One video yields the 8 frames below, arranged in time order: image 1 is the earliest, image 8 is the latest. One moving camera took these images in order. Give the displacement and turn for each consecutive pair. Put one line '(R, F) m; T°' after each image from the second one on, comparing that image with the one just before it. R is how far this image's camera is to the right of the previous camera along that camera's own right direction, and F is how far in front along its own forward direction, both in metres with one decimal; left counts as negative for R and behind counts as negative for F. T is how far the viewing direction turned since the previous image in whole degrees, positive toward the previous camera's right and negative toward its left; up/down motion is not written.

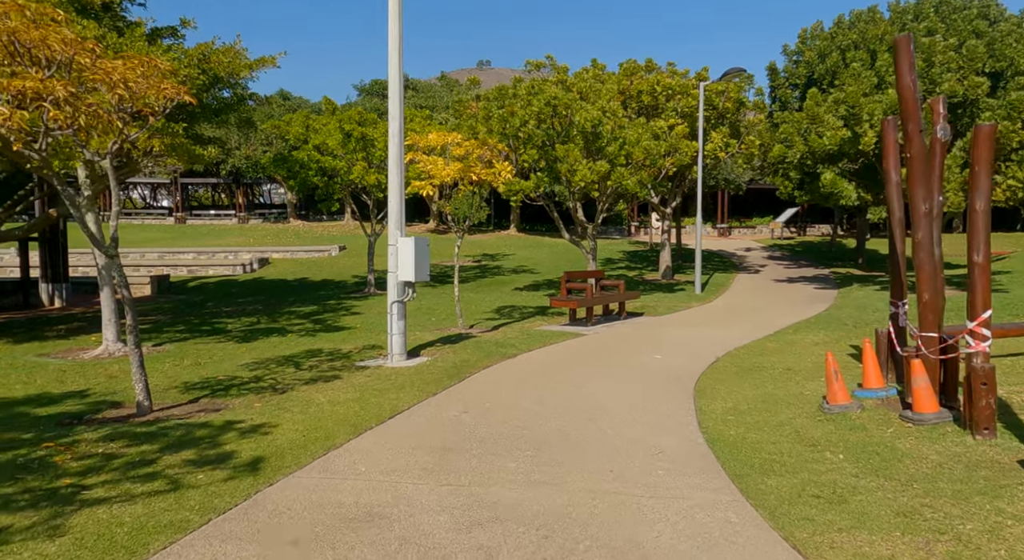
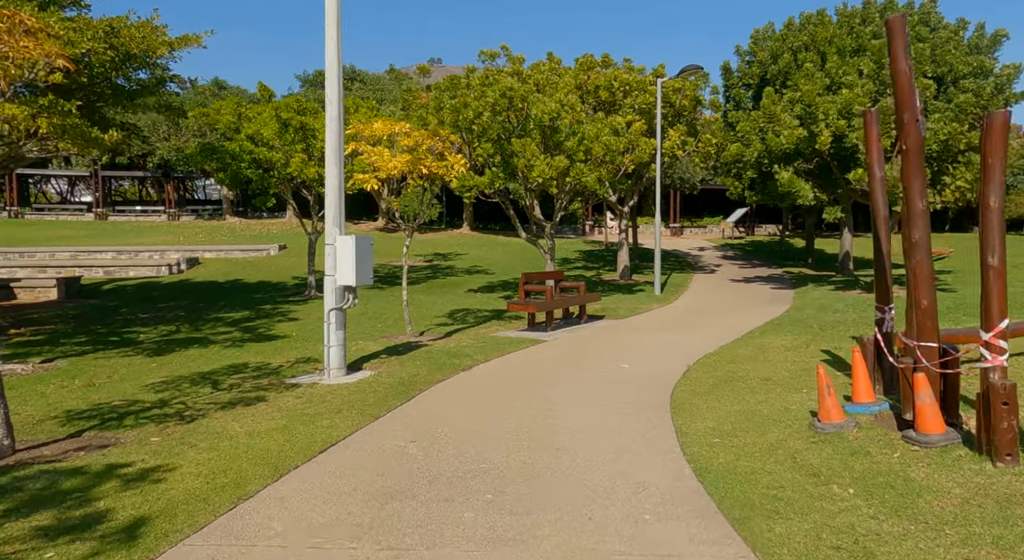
(0.0, +0.9) m; +4°
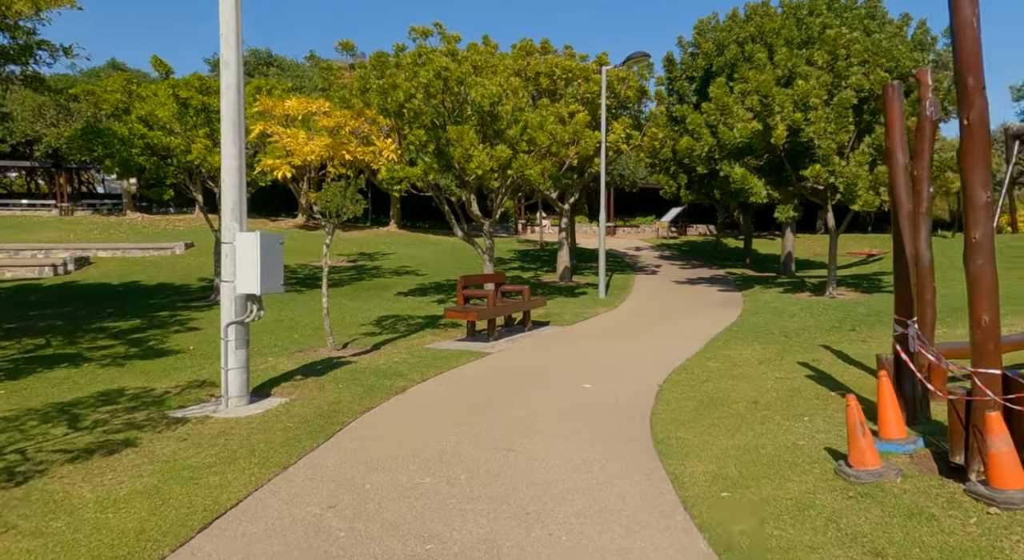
(-0.2, +1.5) m; +6°
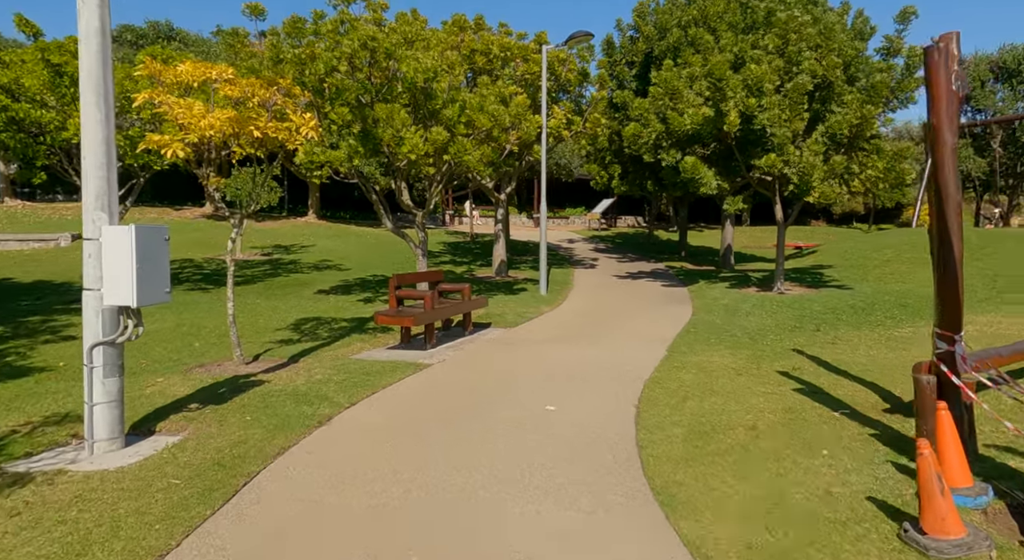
(-0.2, +1.4) m; +6°
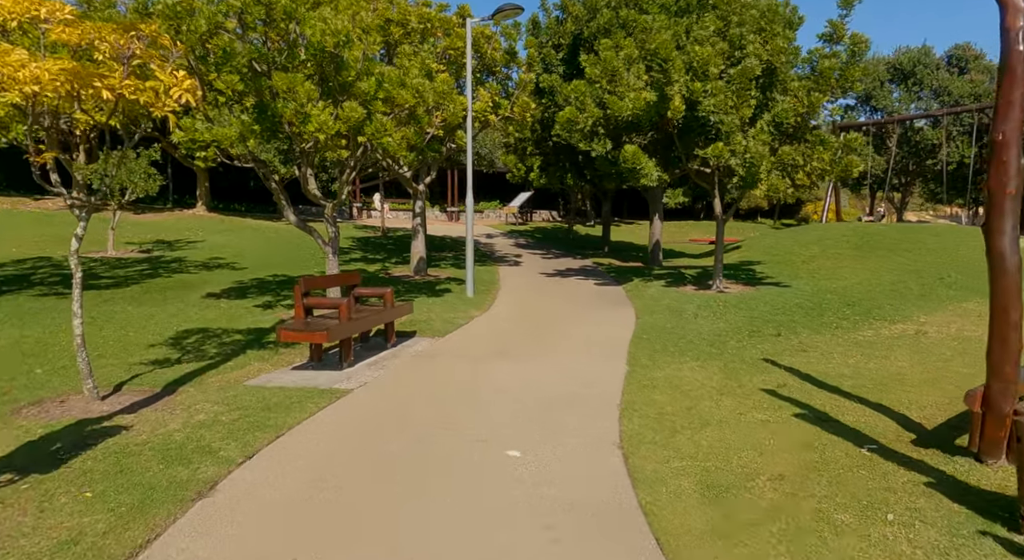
(-0.3, +1.6) m; +7°
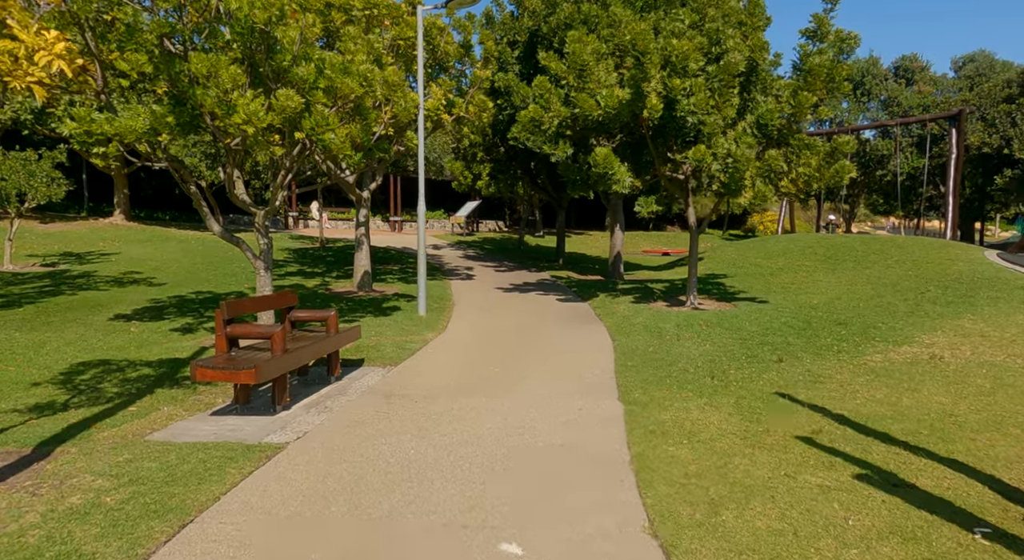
(-0.3, +1.5) m; +5°
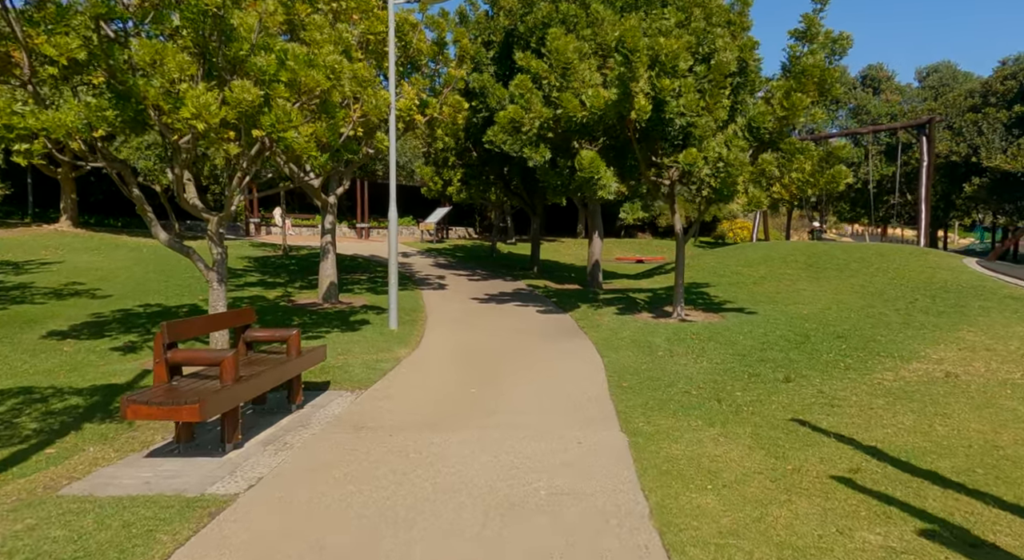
(-0.2, +0.9) m; +3°
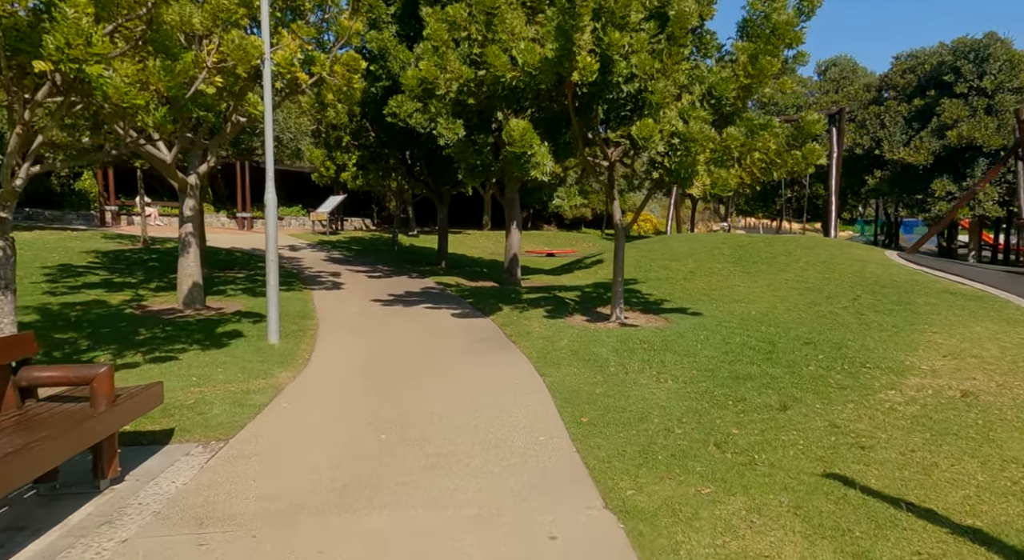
(-0.2, +2.3) m; +8°
